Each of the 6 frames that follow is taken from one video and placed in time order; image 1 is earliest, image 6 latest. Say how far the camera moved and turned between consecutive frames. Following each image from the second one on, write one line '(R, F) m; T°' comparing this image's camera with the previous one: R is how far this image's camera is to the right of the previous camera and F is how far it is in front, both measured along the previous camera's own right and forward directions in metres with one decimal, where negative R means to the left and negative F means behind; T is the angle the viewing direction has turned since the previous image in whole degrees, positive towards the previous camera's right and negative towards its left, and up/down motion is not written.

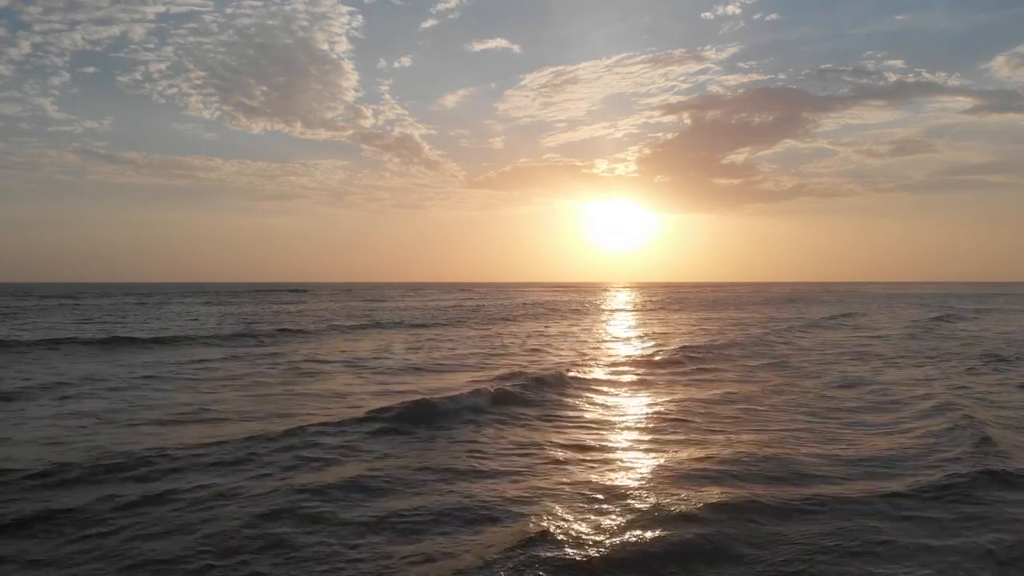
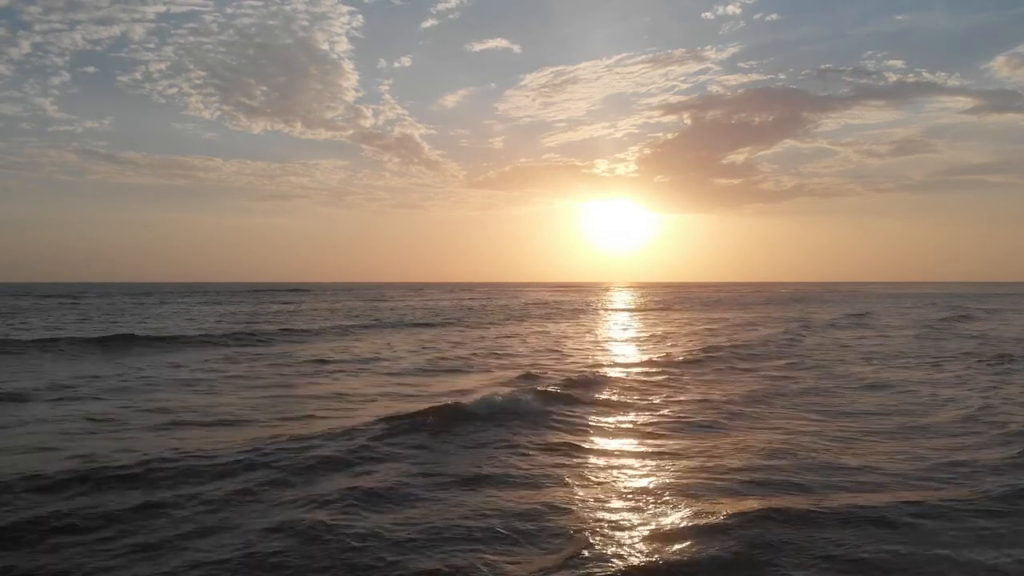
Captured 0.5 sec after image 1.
(-1.3, +1.5) m; 0°
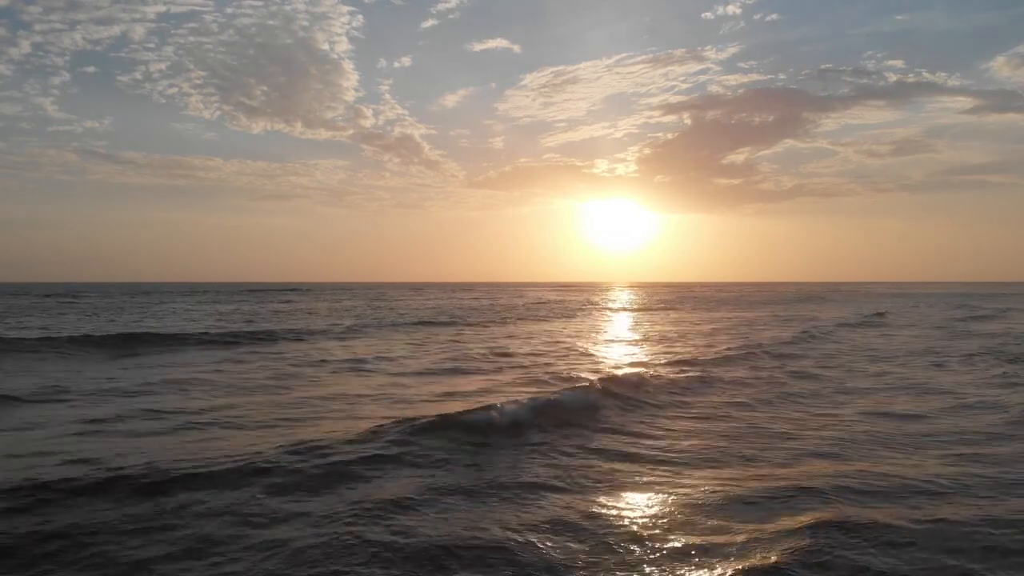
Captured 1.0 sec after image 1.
(-4.2, -5.4) m; 0°
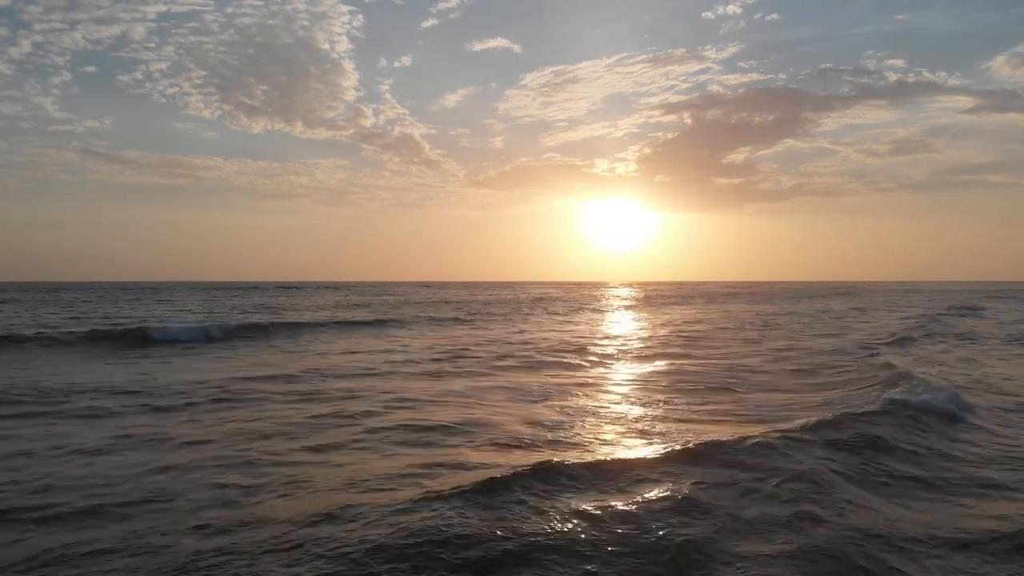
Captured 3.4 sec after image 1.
(0.0, +0.4) m; 0°
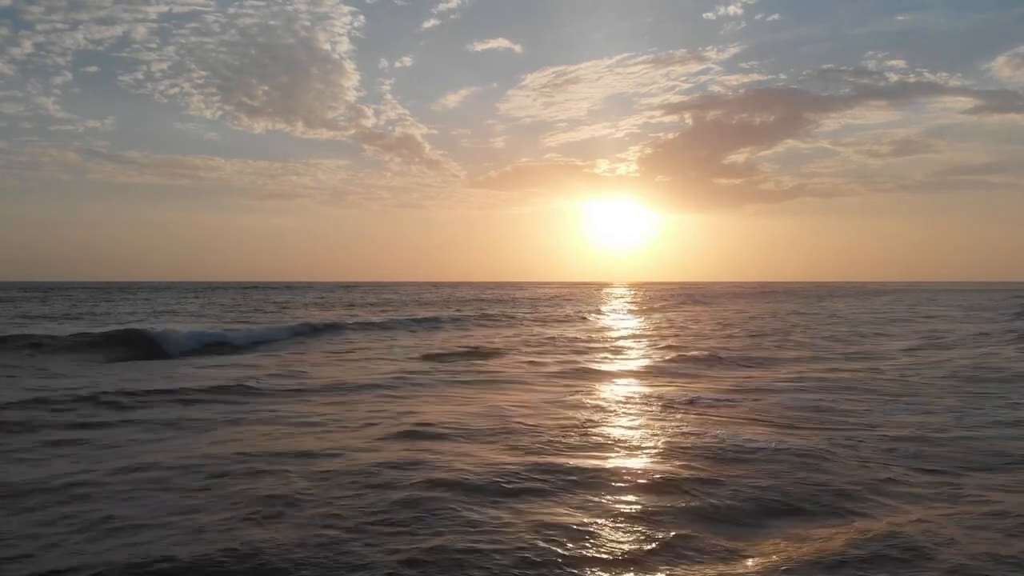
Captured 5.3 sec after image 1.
(0.0, +0.6) m; 0°
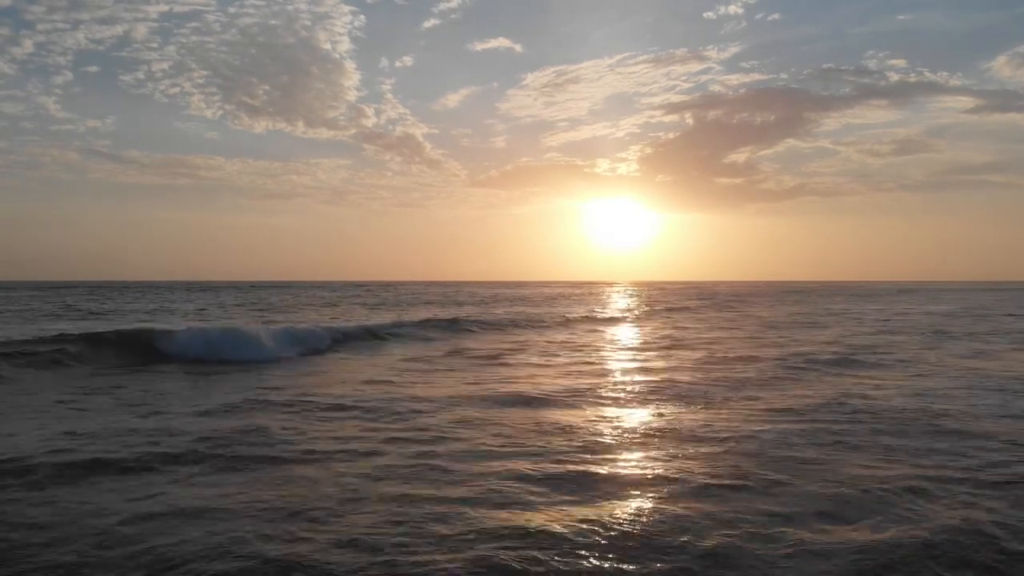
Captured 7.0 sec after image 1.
(-0.6, -0.8) m; 0°
